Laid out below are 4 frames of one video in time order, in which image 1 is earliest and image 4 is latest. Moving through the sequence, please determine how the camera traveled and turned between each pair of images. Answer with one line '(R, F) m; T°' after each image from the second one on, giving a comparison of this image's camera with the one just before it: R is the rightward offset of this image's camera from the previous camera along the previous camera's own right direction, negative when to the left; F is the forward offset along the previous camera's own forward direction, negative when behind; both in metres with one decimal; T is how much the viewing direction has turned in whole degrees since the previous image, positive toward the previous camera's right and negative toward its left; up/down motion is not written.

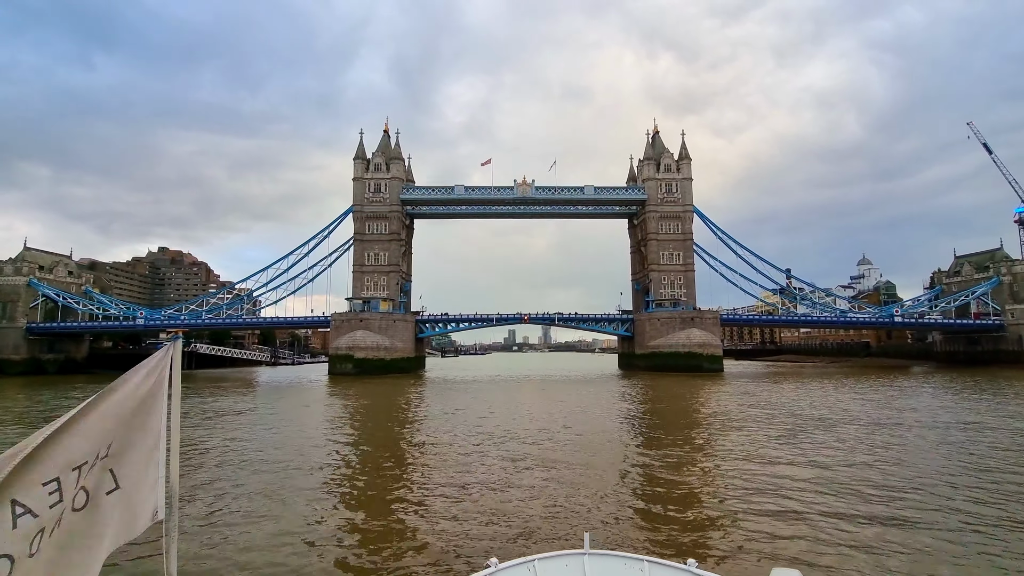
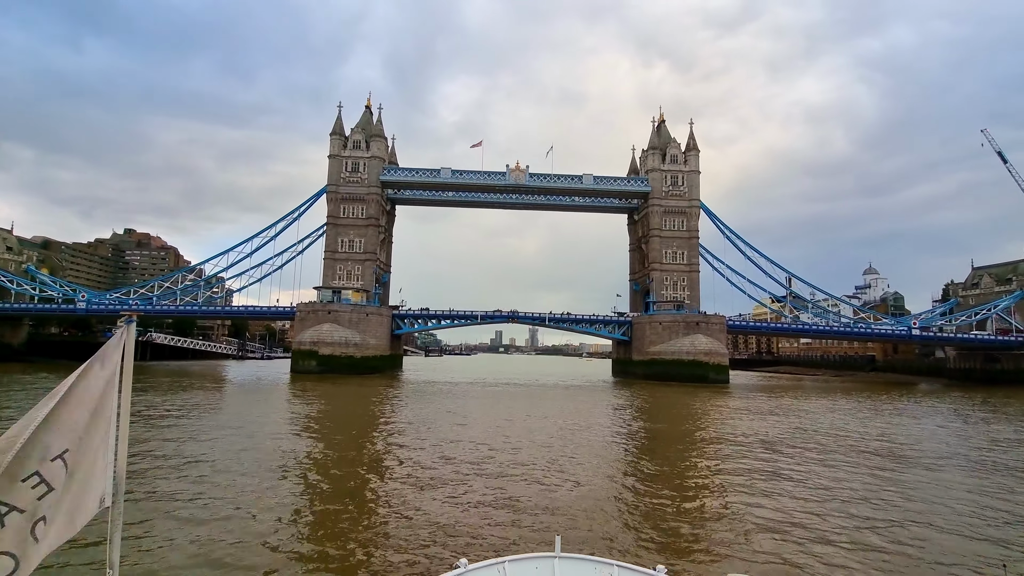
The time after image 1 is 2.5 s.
(0.0, +3.5) m; +1°
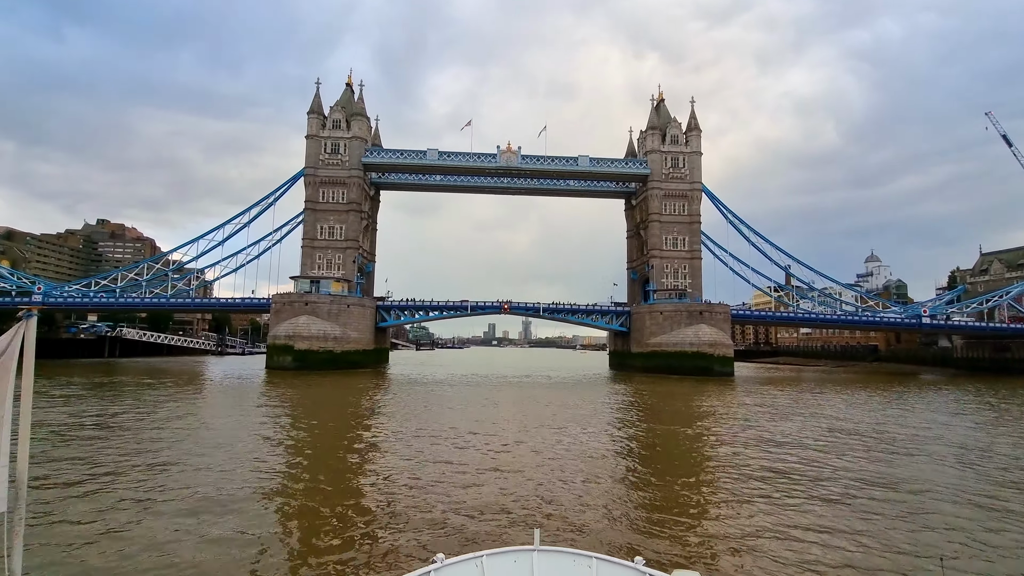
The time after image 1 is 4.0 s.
(0.0, +2.1) m; +1°
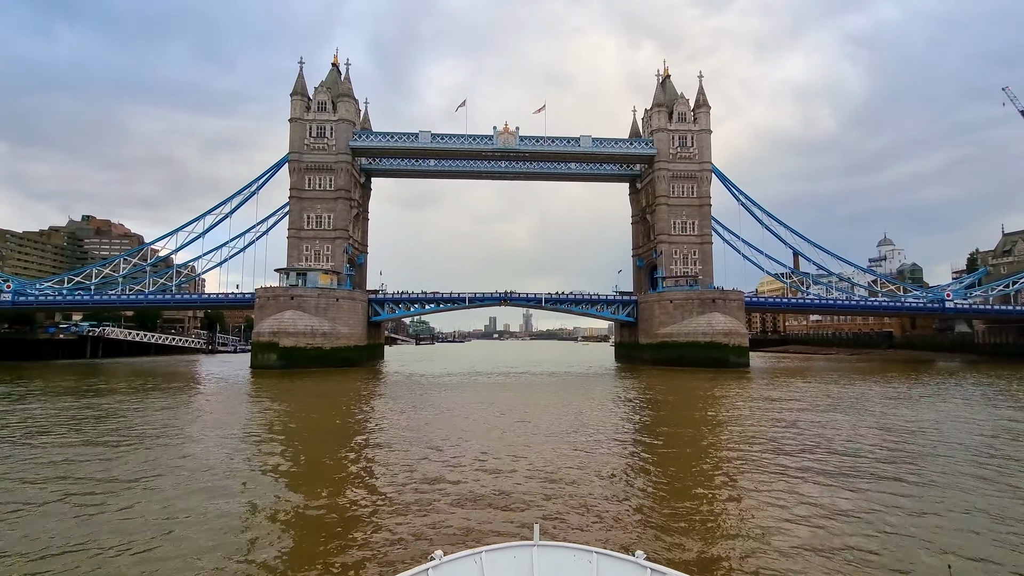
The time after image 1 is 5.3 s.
(-0.1, +1.9) m; 0°
